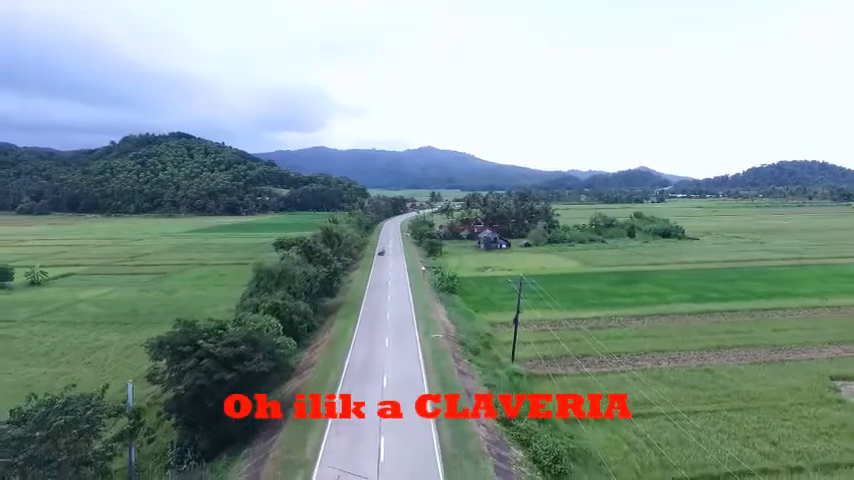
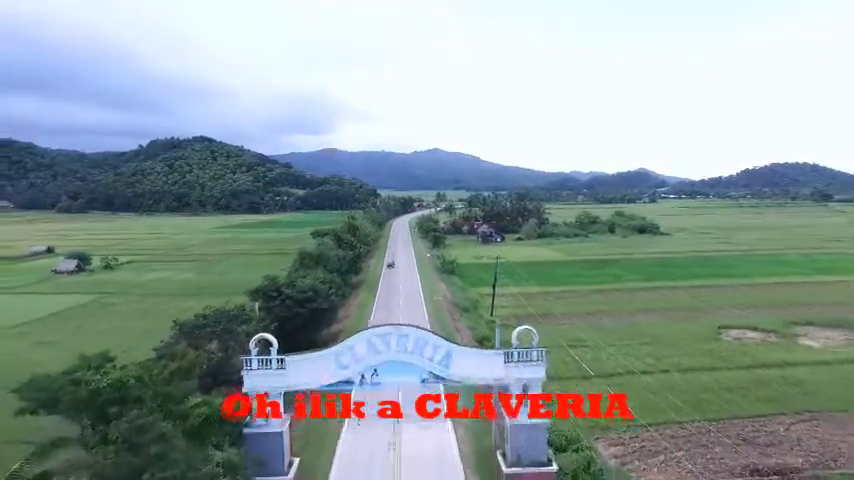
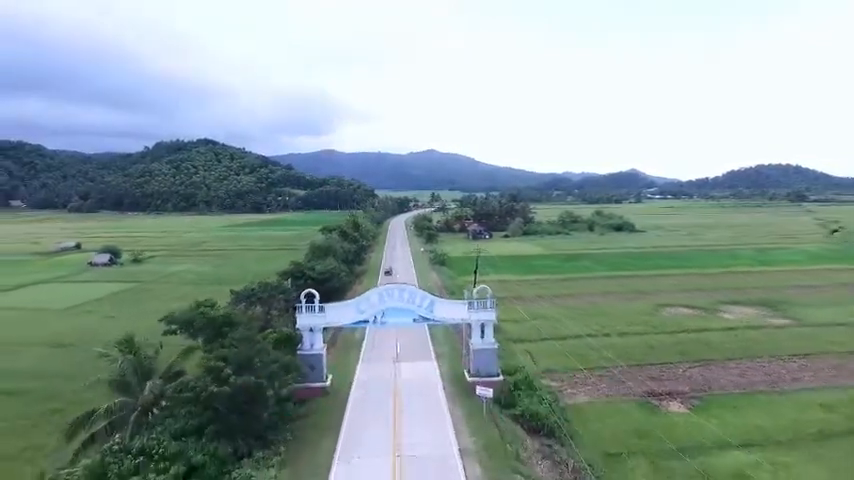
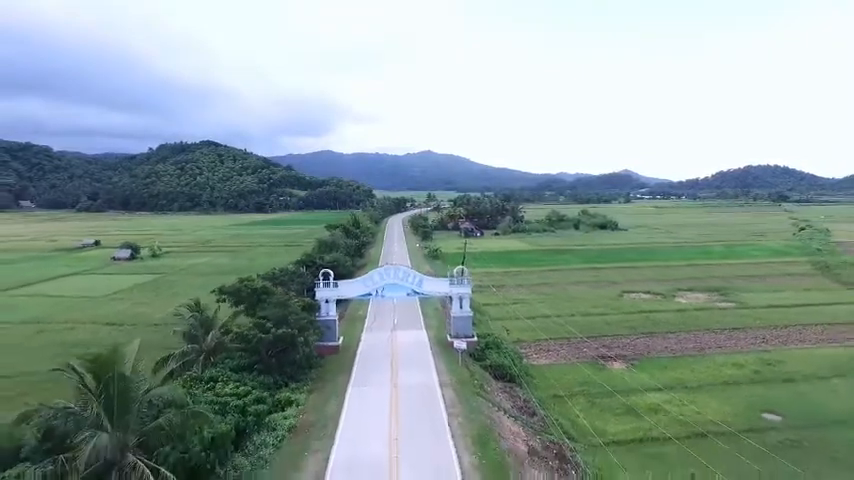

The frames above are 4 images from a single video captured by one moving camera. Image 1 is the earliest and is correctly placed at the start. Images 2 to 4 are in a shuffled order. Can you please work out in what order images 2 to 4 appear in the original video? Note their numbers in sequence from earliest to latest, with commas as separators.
2, 3, 4
